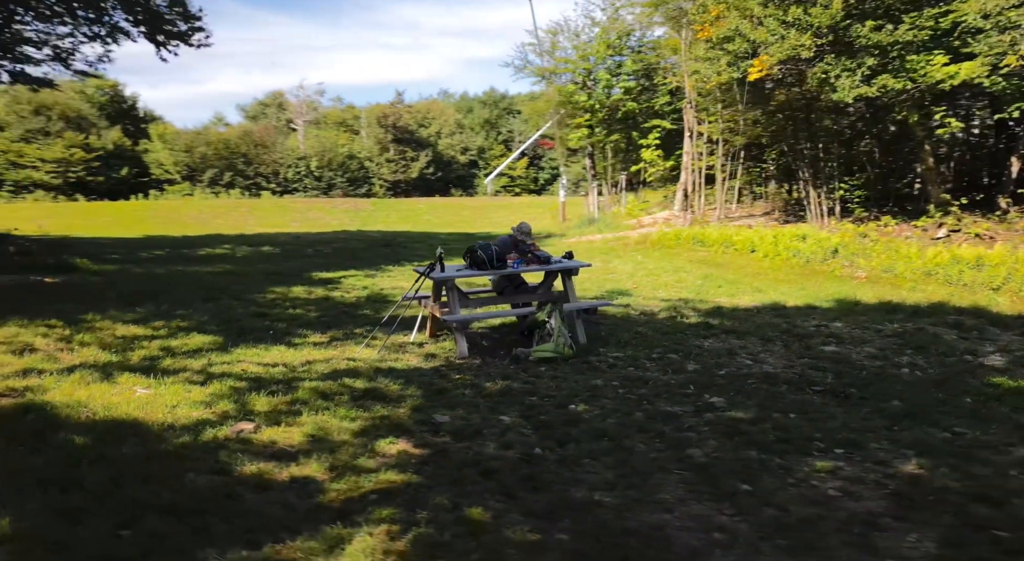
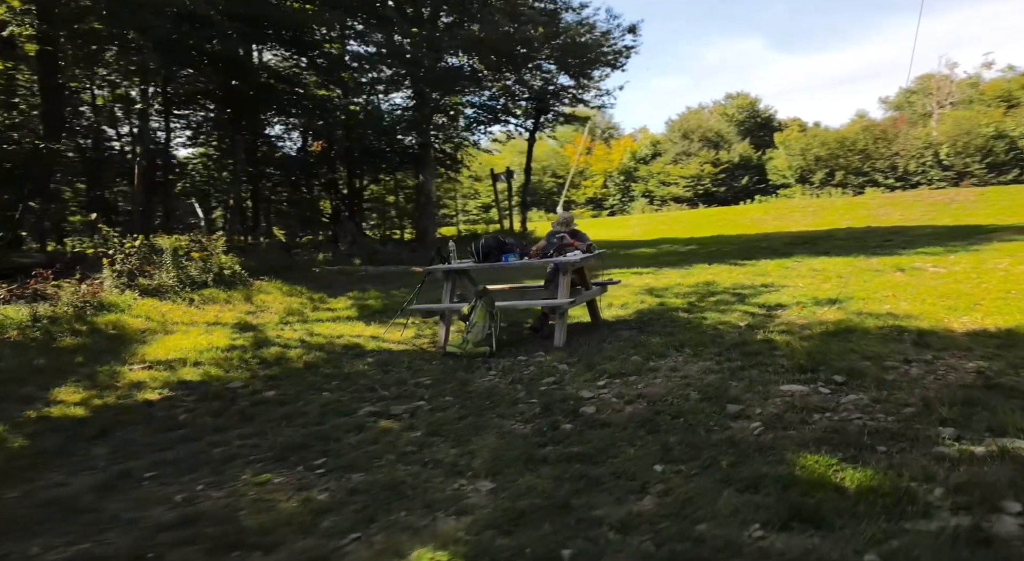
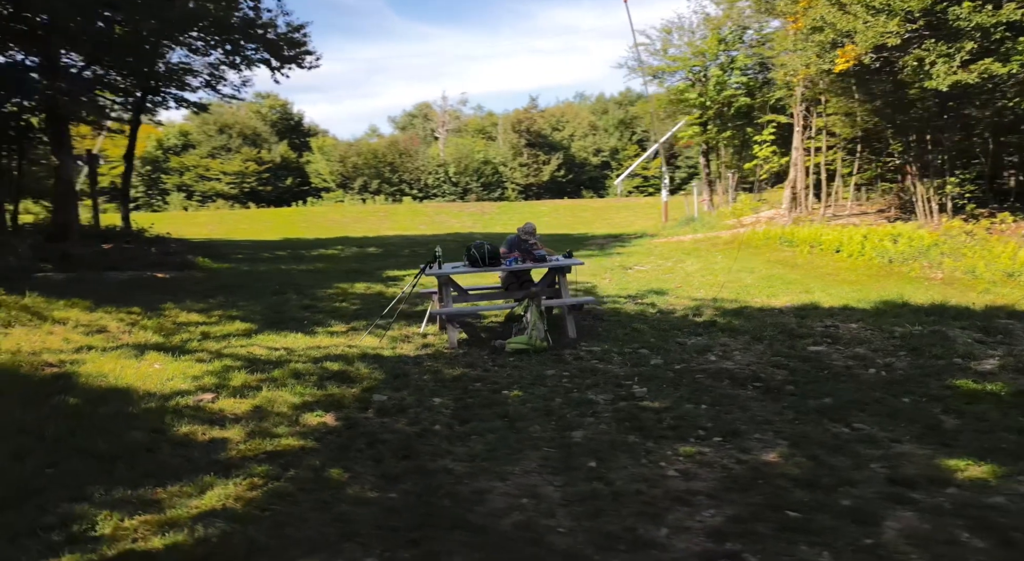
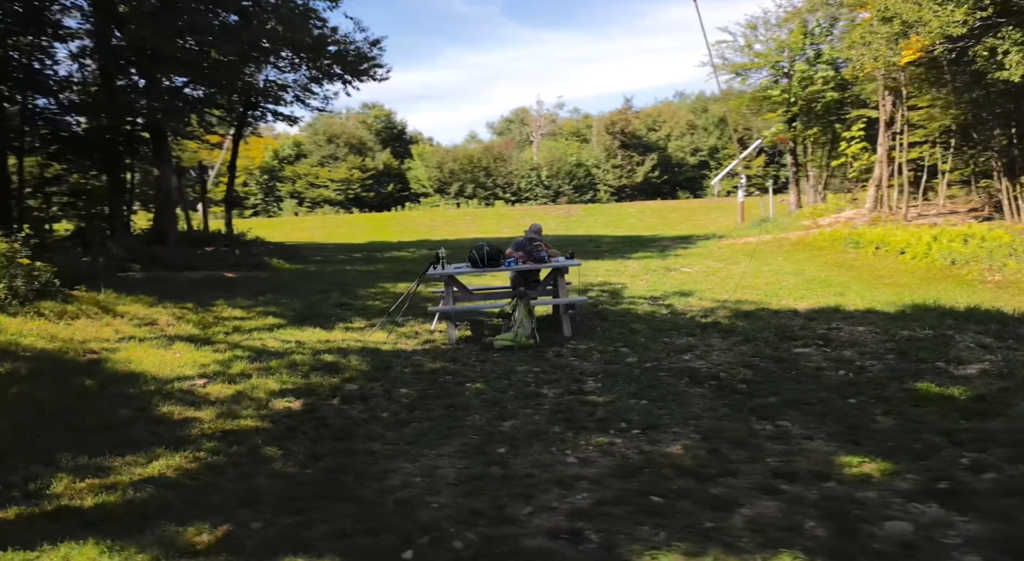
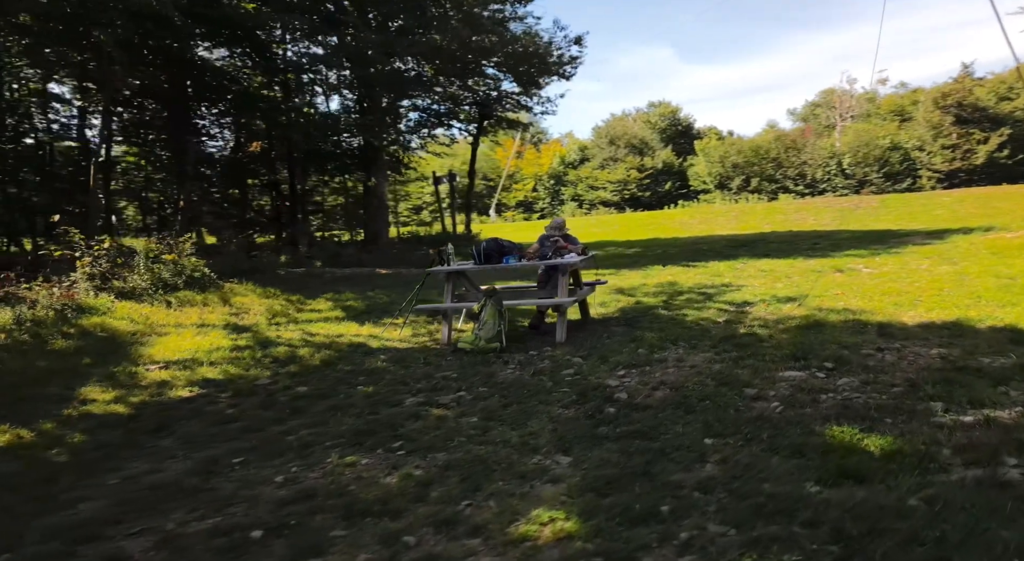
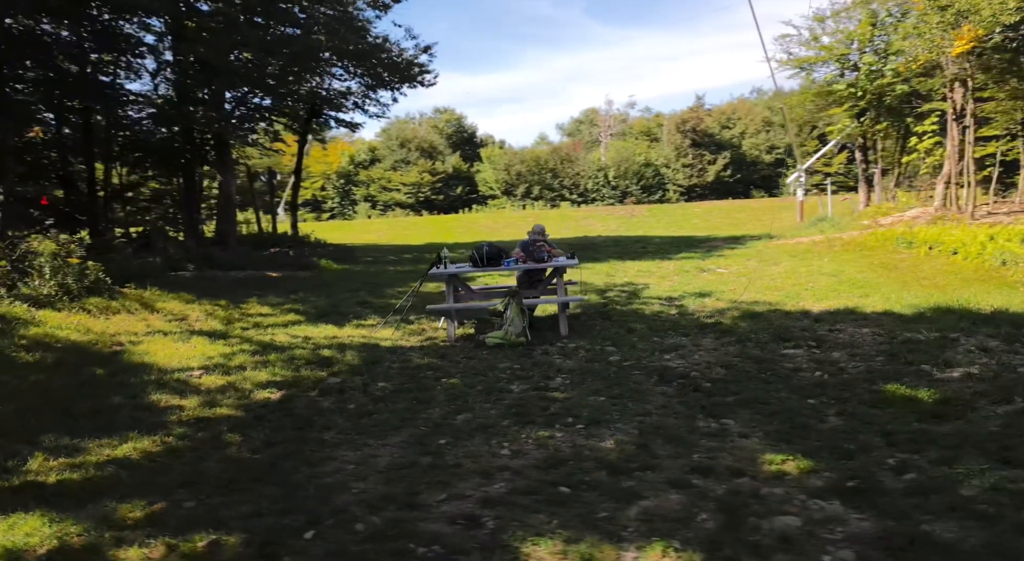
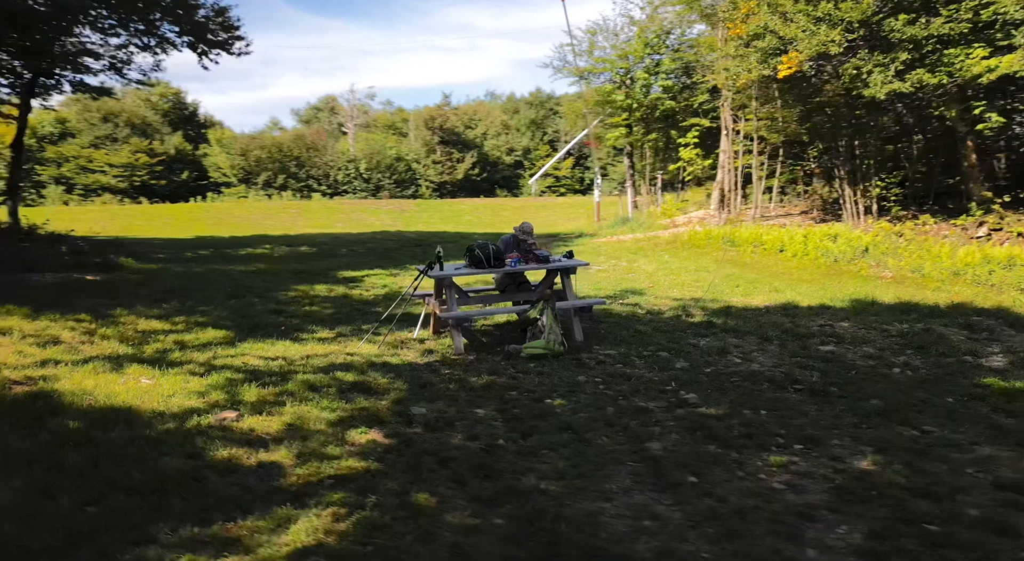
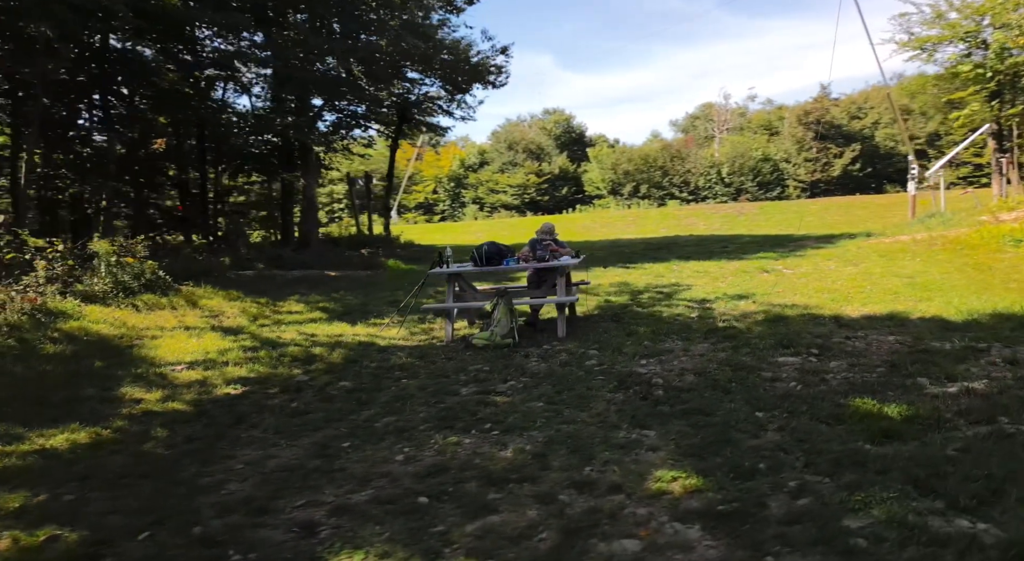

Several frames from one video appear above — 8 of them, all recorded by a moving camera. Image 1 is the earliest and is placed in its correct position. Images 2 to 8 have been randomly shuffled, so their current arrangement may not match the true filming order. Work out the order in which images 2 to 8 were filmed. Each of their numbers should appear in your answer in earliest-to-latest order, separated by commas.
7, 3, 4, 6, 8, 5, 2
